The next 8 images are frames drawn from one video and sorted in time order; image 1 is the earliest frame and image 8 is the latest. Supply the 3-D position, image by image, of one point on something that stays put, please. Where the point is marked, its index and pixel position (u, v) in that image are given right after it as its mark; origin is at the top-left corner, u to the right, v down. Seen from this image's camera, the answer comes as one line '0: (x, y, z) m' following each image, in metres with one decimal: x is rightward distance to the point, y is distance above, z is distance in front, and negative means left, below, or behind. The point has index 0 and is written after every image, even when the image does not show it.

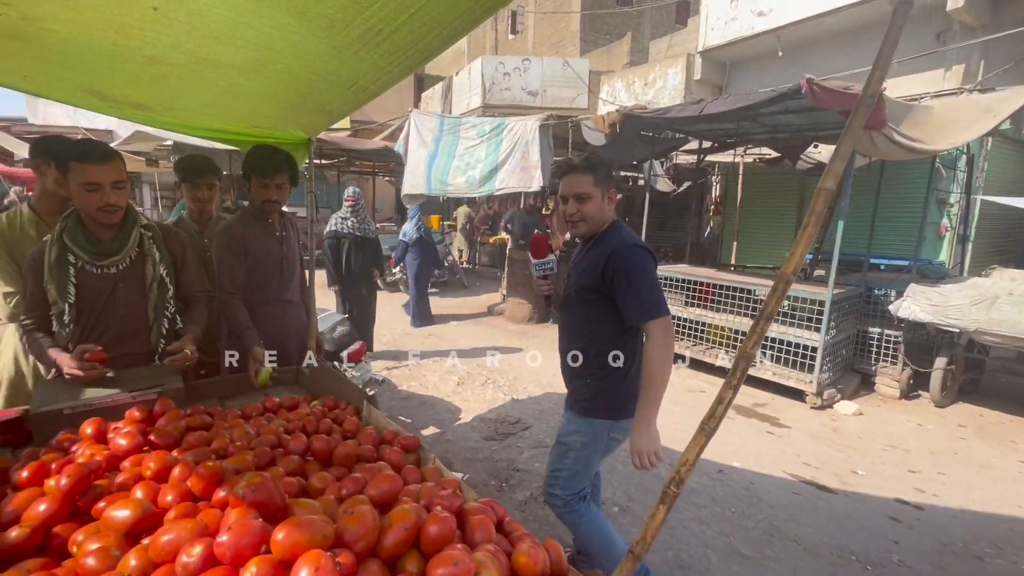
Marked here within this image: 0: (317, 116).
0: (-1.2, +1.1, +3.4) m
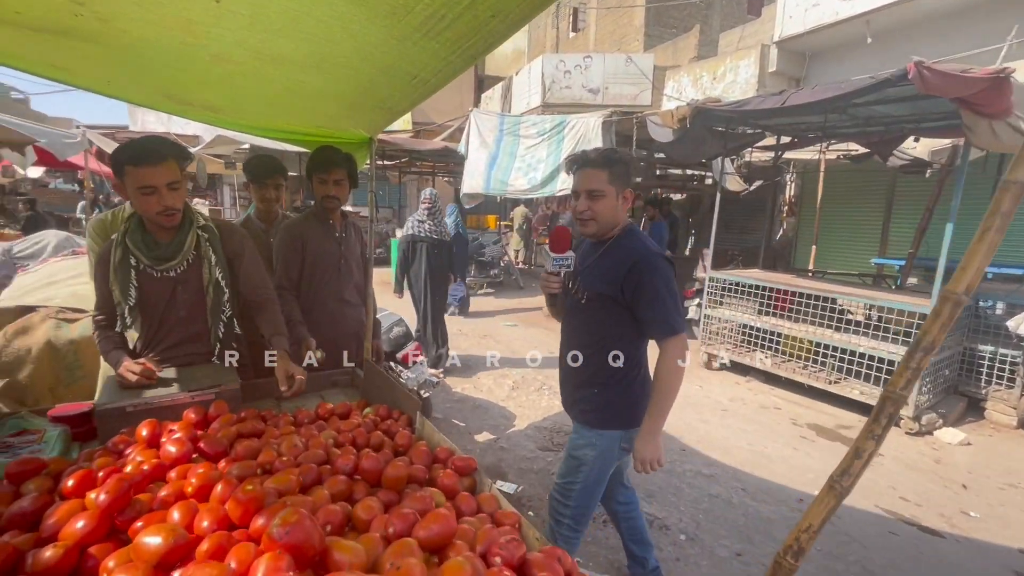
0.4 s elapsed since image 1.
0: (-0.8, +1.1, +3.3) m
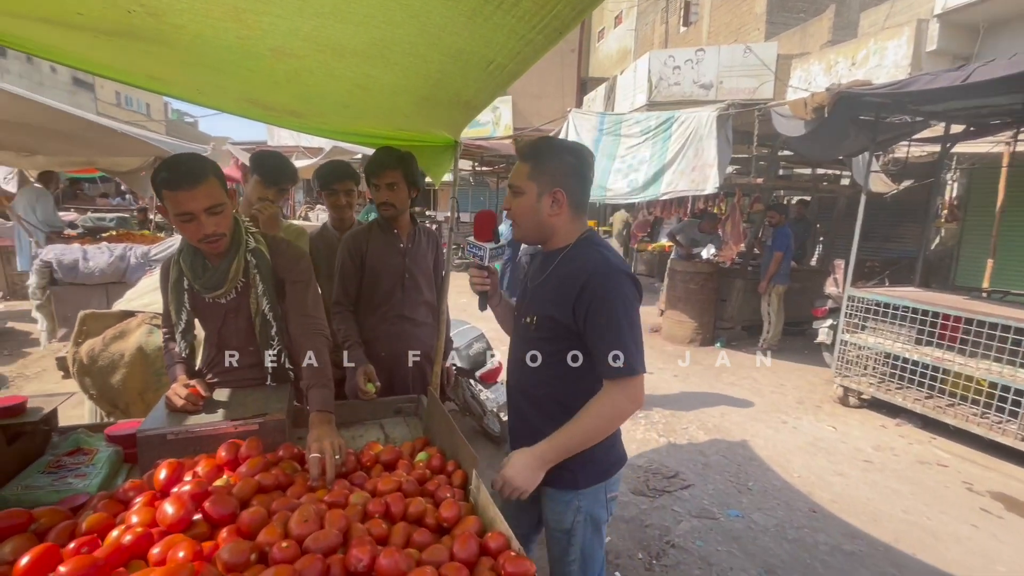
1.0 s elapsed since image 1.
0: (-0.3, +1.0, +3.0) m
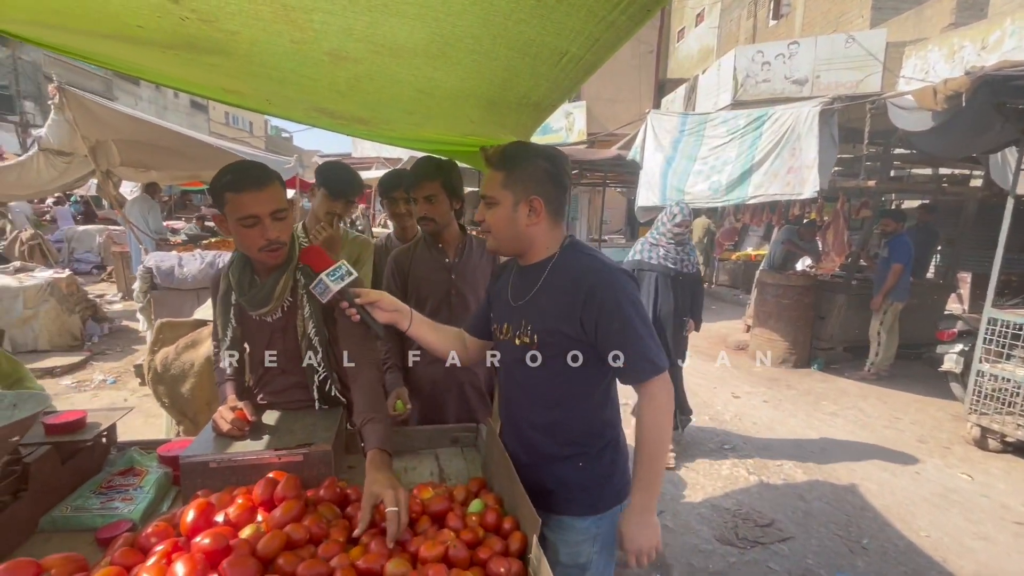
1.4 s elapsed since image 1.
0: (+0.1, +0.9, +2.7) m
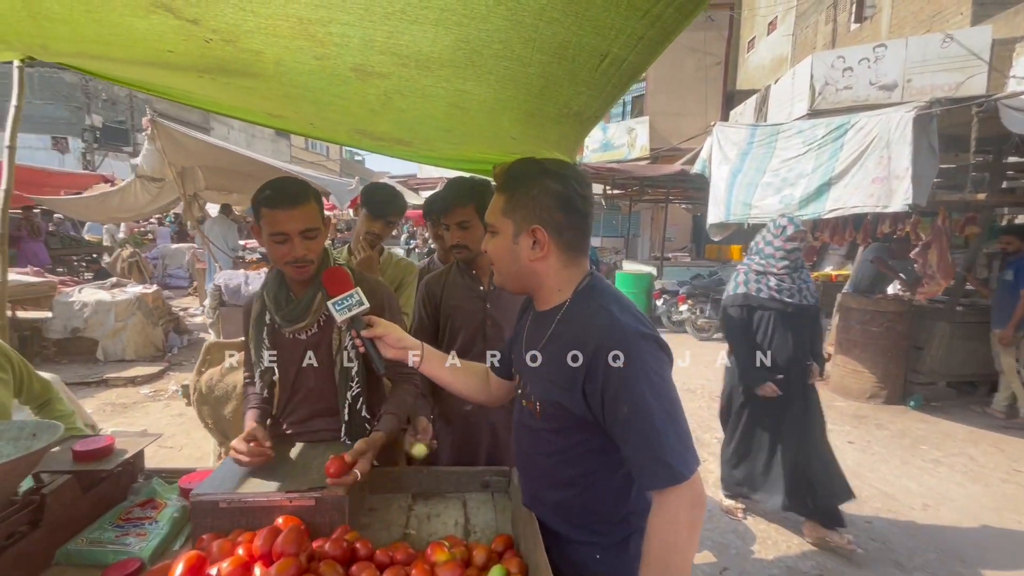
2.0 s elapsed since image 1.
0: (+0.3, +0.8, +2.5) m
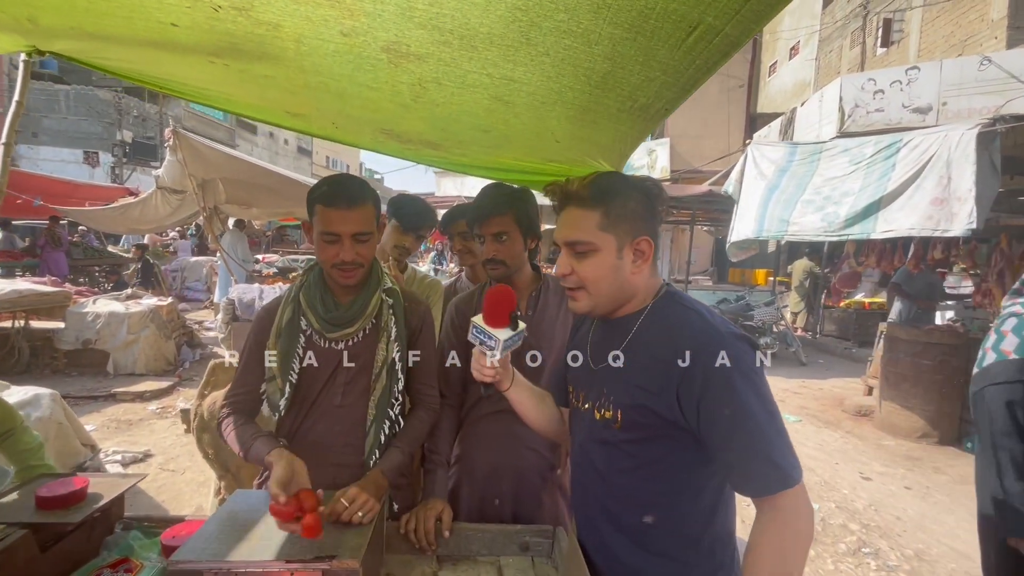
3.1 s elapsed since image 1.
0: (+0.5, +0.7, +2.1) m
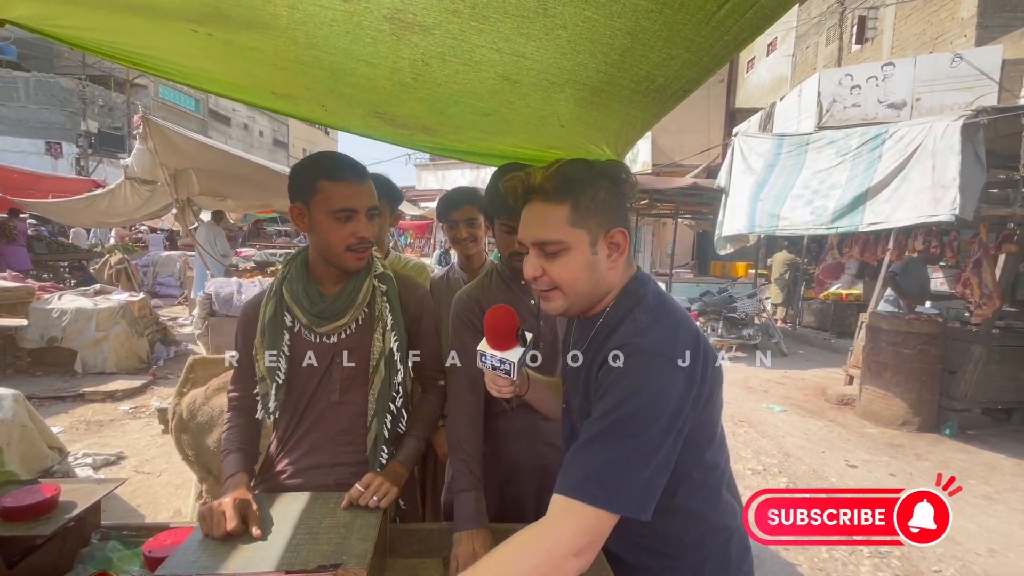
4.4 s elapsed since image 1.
0: (+0.5, +0.7, +2.0) m
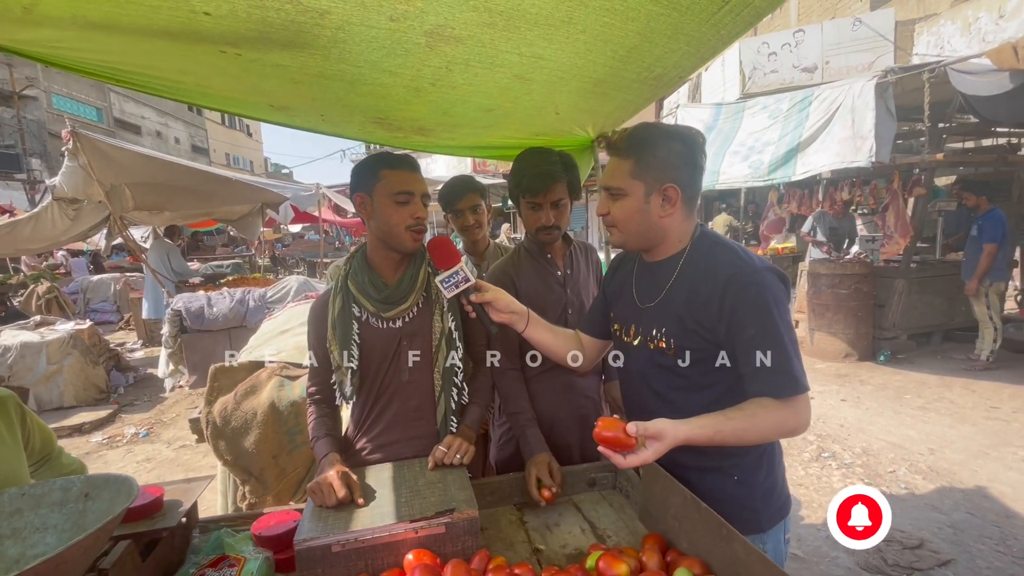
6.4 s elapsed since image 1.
0: (+0.5, +0.9, +2.3) m
